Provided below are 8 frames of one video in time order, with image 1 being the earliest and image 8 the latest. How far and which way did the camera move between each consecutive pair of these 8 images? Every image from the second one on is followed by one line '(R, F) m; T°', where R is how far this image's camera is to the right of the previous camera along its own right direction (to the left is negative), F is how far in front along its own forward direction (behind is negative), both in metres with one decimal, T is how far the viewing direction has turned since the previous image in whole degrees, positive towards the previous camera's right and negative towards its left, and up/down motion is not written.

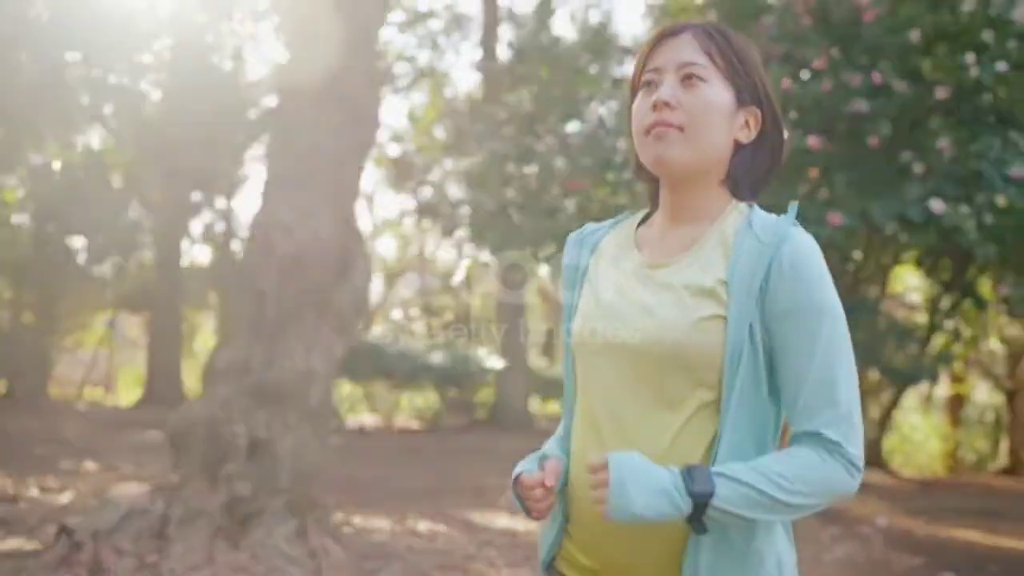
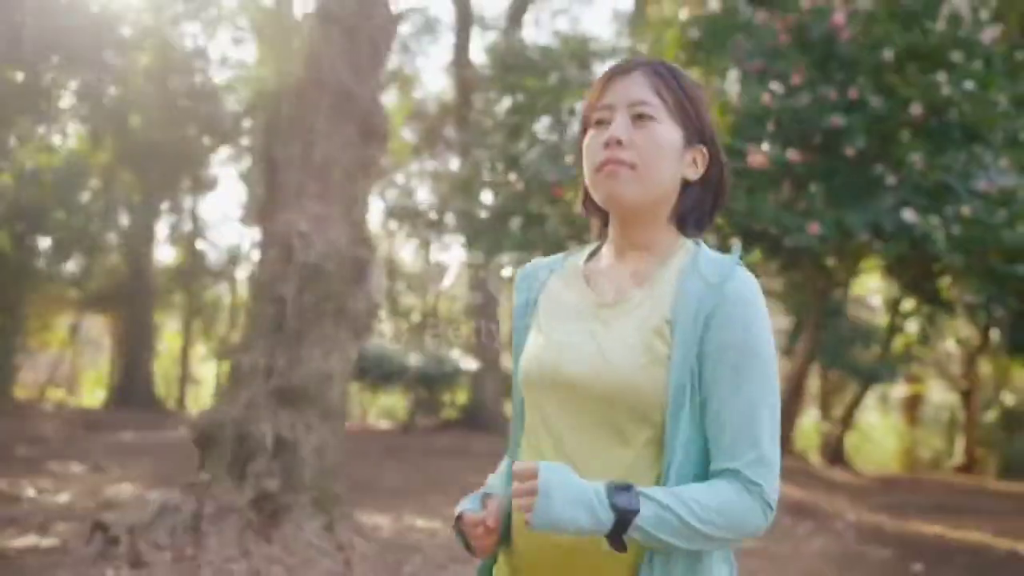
(-0.2, -0.3) m; +2°
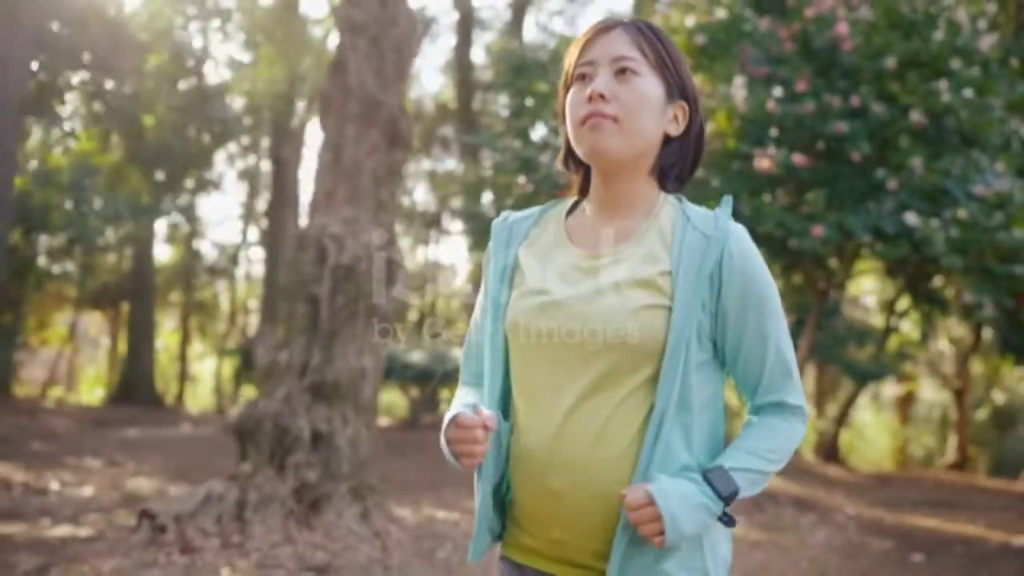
(-0.1, -0.2) m; 0°
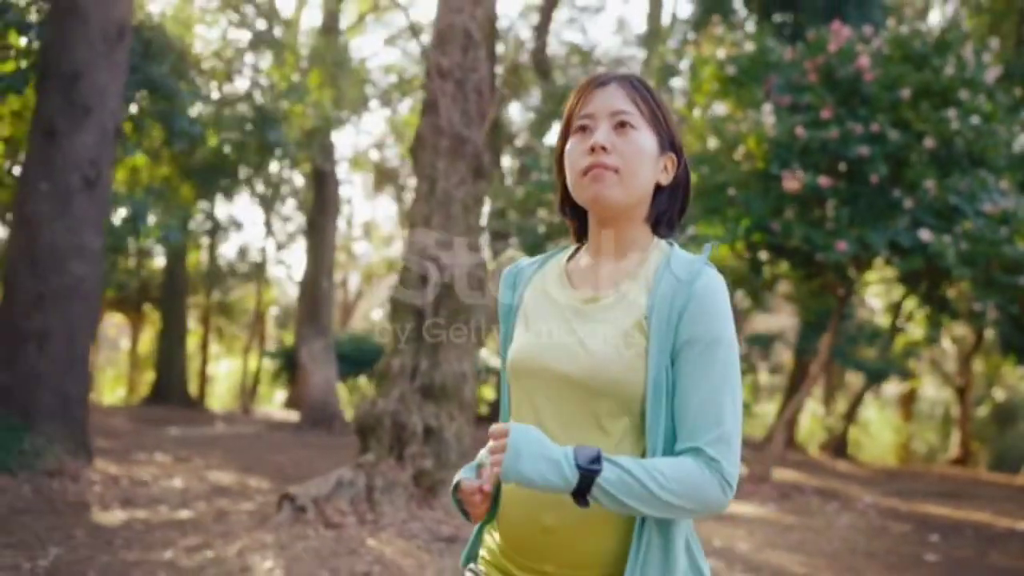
(-0.4, -0.9) m; 0°
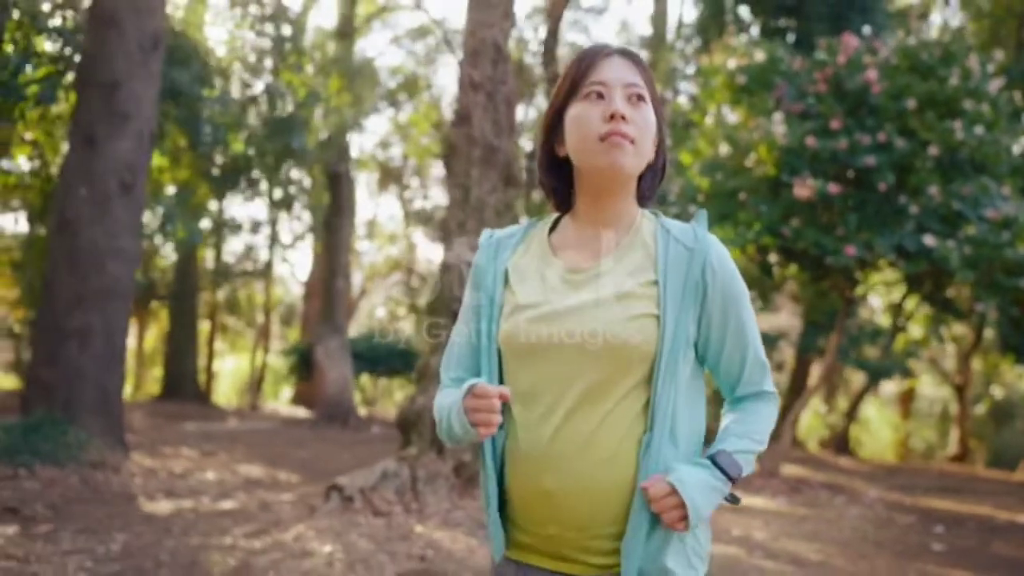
(-0.2, -0.4) m; 0°
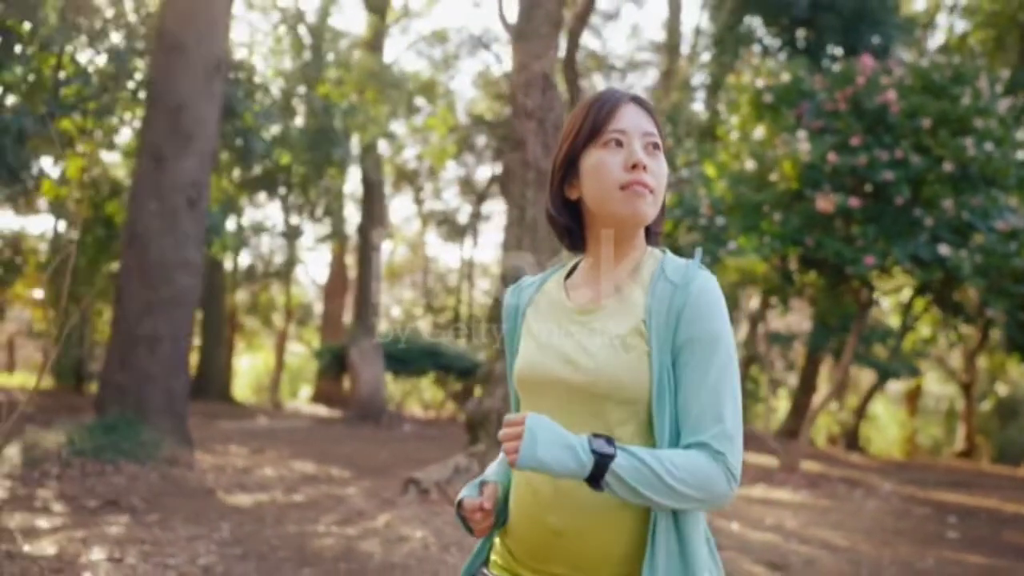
(-0.3, -0.7) m; 0°
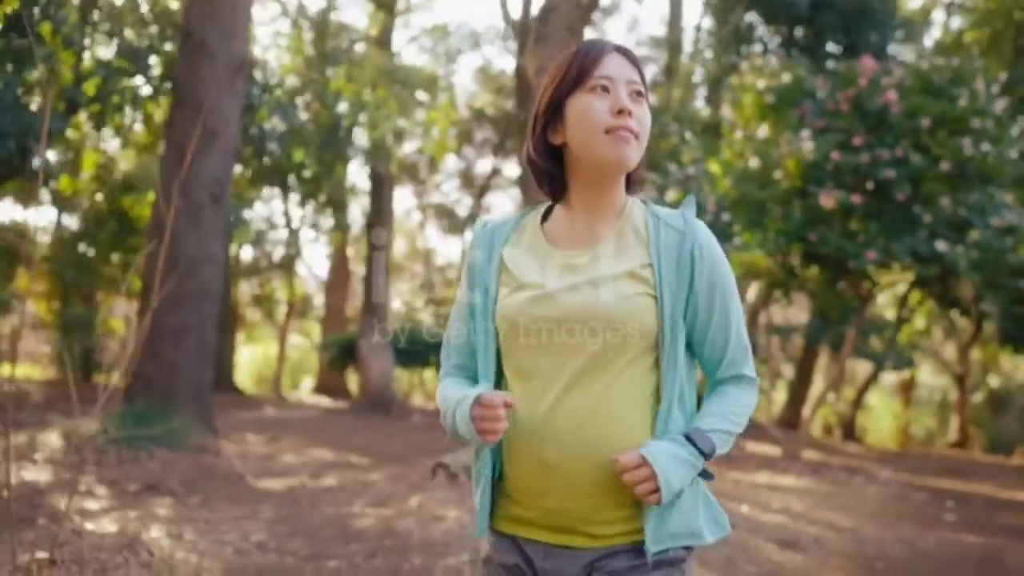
(-0.2, -0.4) m; 0°
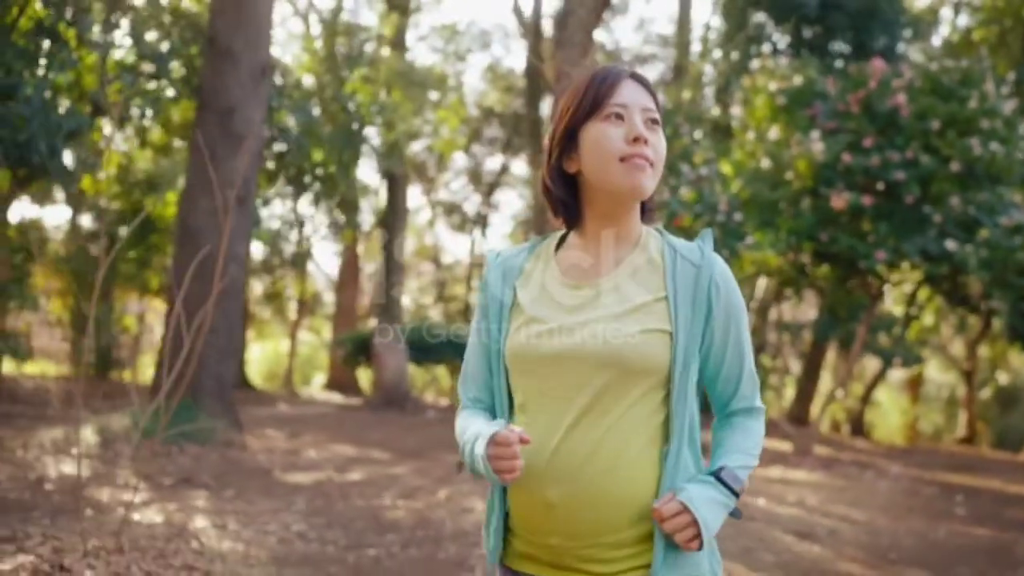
(-0.1, -0.2) m; 0°
